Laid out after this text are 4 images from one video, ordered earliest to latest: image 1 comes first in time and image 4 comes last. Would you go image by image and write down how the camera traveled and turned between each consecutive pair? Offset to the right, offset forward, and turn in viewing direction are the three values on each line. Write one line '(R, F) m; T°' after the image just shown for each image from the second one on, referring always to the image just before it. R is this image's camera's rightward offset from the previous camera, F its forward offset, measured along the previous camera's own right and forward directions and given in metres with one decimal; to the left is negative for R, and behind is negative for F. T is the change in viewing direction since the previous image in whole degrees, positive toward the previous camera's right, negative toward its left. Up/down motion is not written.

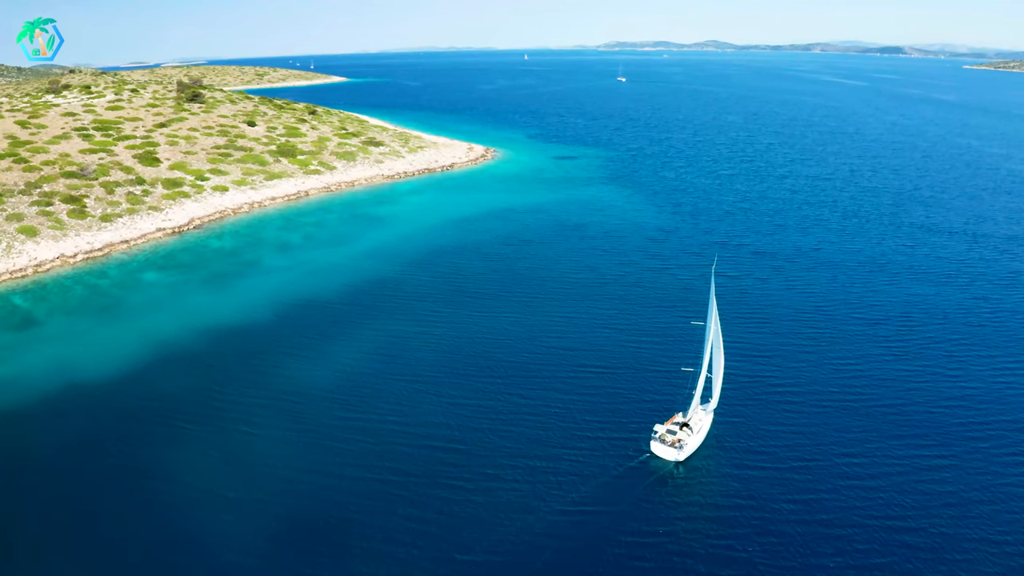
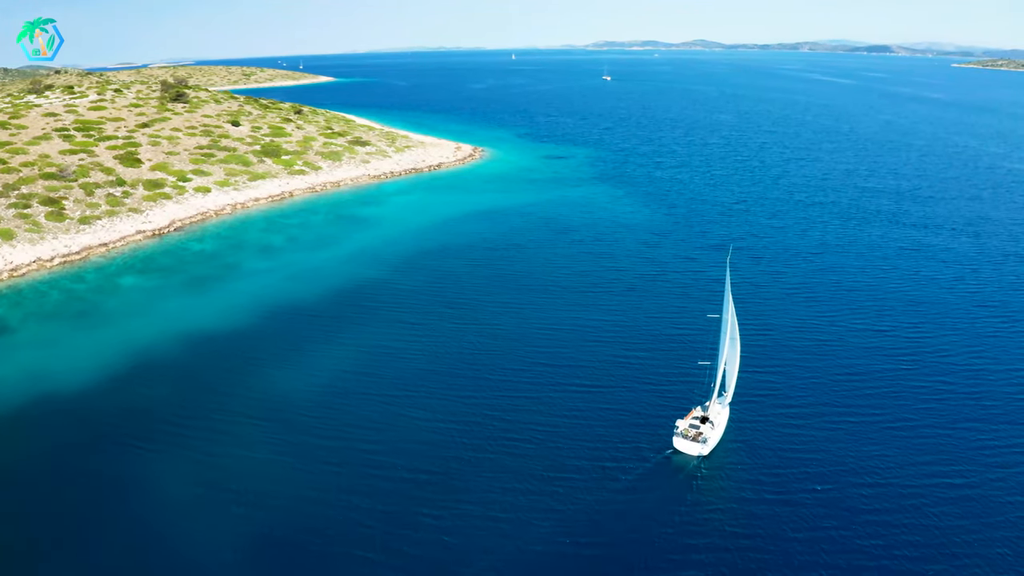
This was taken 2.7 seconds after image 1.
(+0.1, +2.6) m; +1°
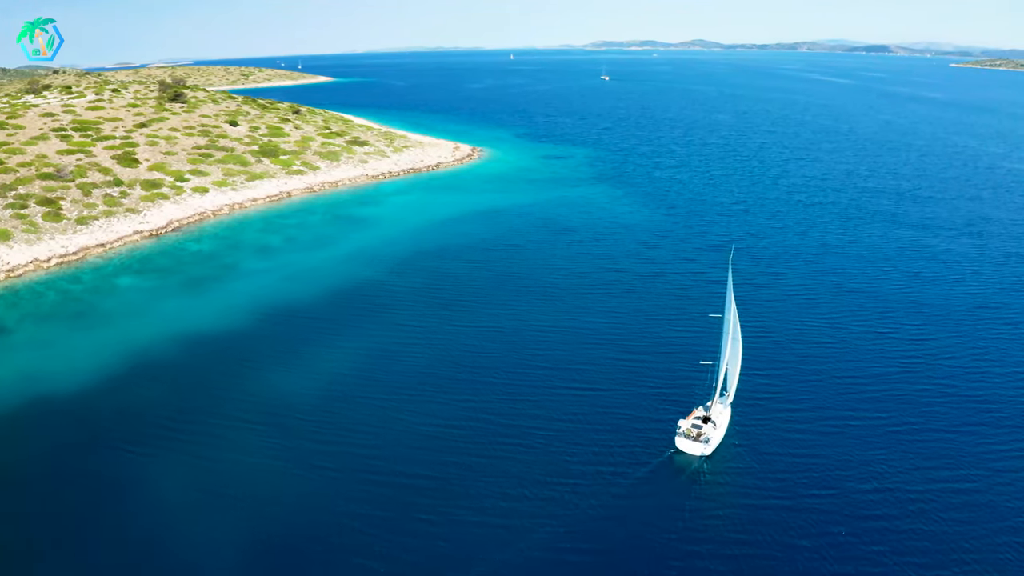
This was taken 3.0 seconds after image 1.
(0.0, +0.4) m; 0°
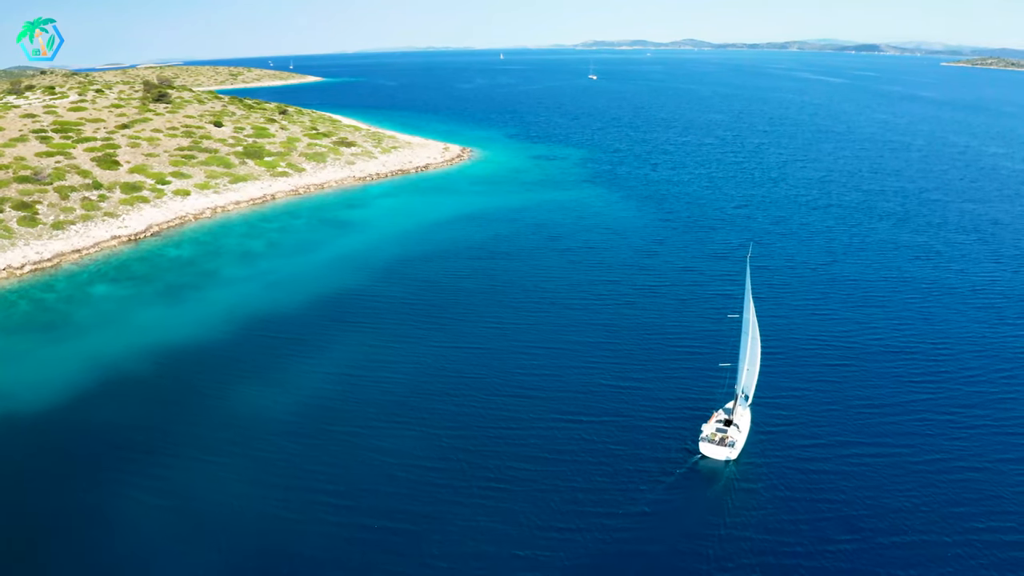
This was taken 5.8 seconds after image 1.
(+0.1, +3.5) m; +1°
